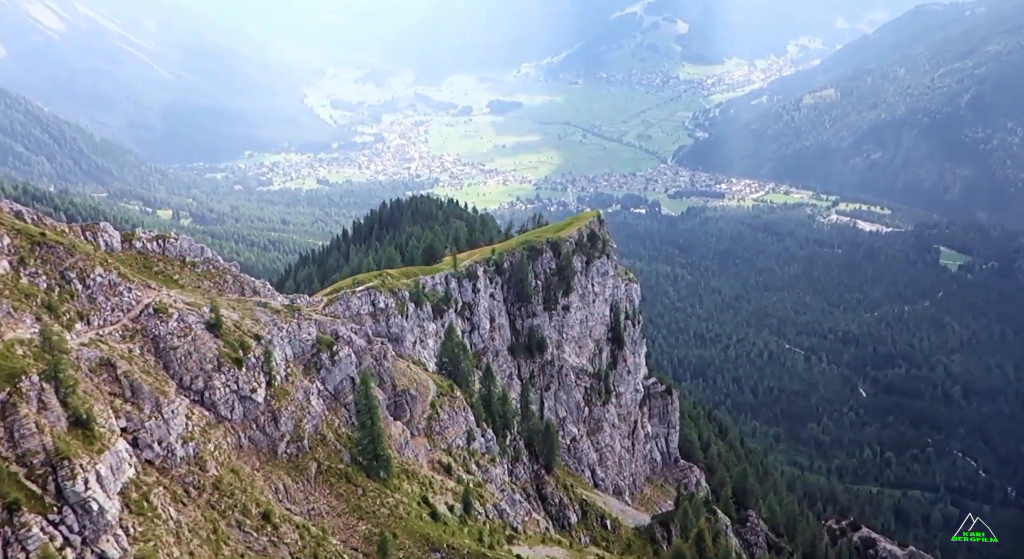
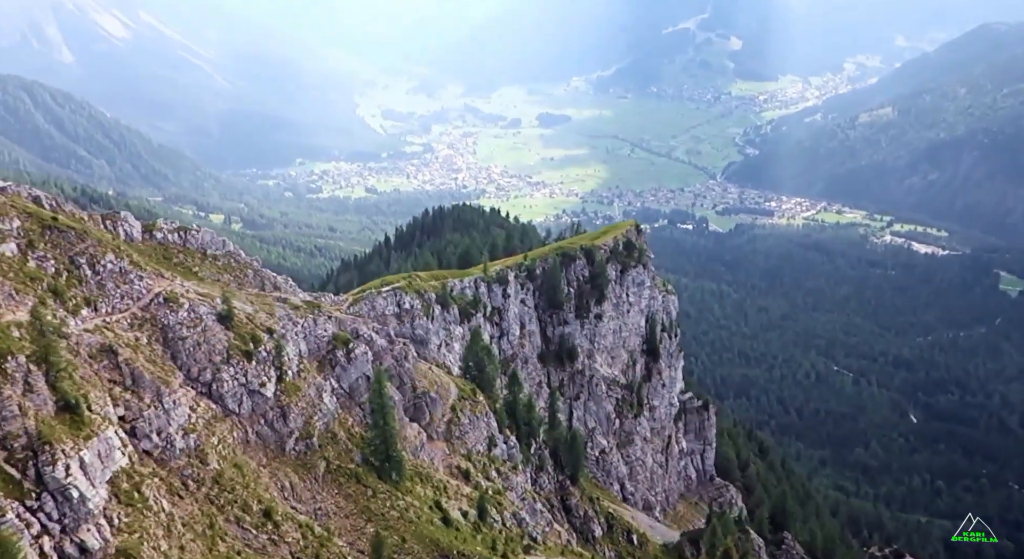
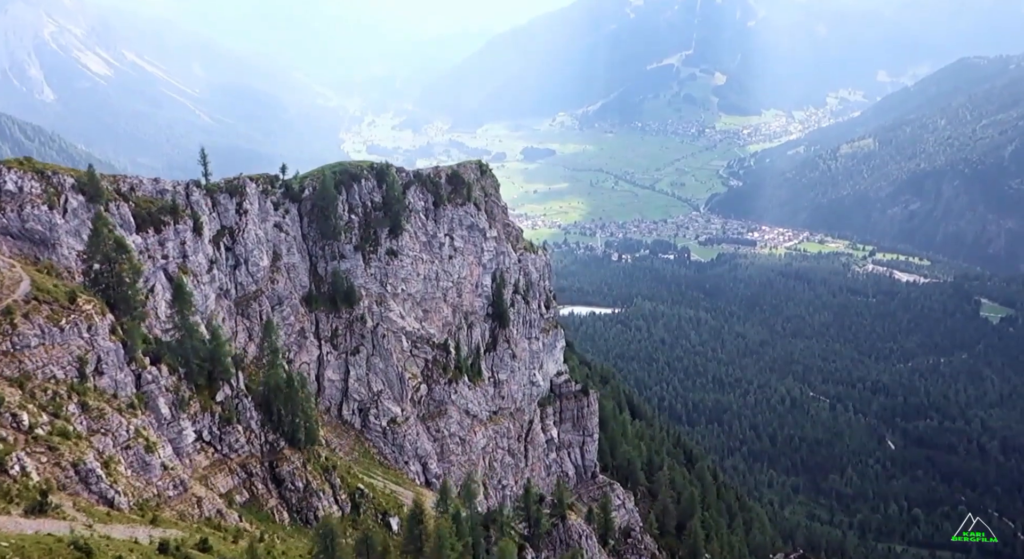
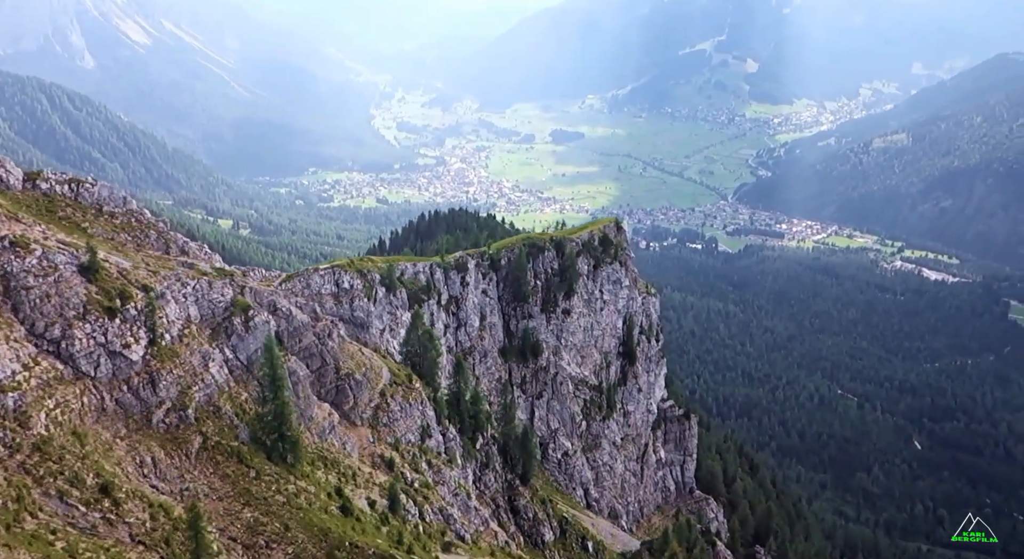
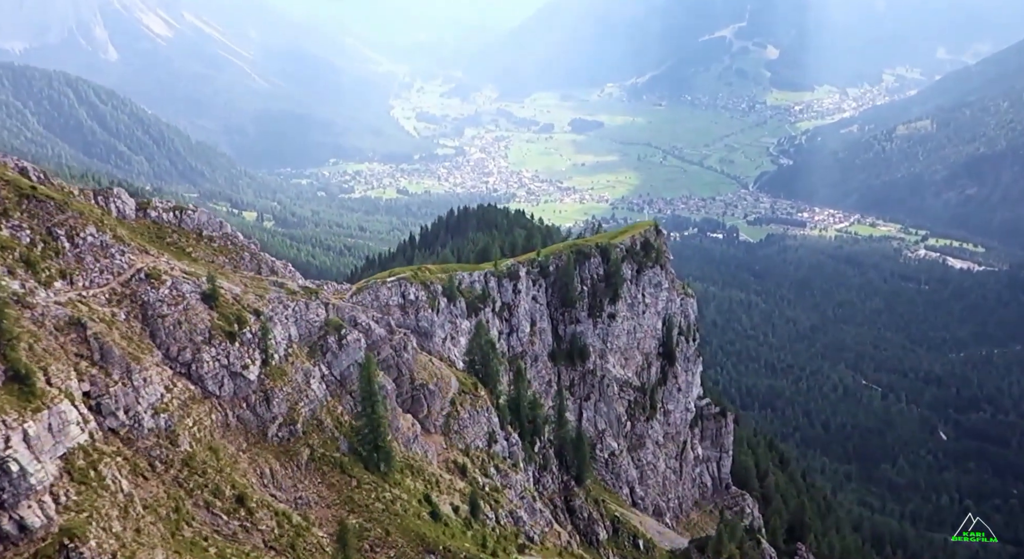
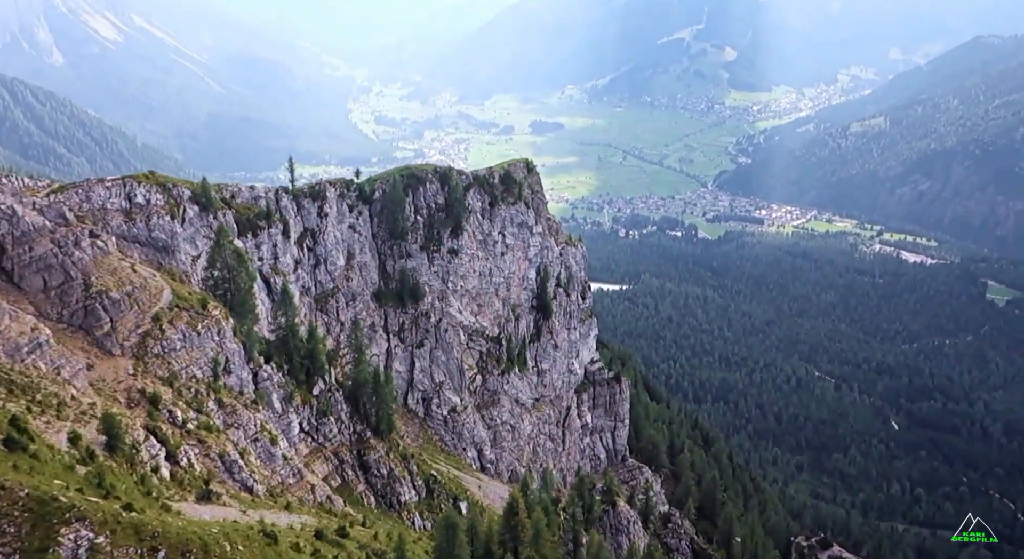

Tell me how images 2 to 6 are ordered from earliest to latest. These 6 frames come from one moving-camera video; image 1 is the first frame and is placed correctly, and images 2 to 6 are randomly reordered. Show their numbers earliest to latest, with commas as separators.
2, 5, 4, 6, 3
